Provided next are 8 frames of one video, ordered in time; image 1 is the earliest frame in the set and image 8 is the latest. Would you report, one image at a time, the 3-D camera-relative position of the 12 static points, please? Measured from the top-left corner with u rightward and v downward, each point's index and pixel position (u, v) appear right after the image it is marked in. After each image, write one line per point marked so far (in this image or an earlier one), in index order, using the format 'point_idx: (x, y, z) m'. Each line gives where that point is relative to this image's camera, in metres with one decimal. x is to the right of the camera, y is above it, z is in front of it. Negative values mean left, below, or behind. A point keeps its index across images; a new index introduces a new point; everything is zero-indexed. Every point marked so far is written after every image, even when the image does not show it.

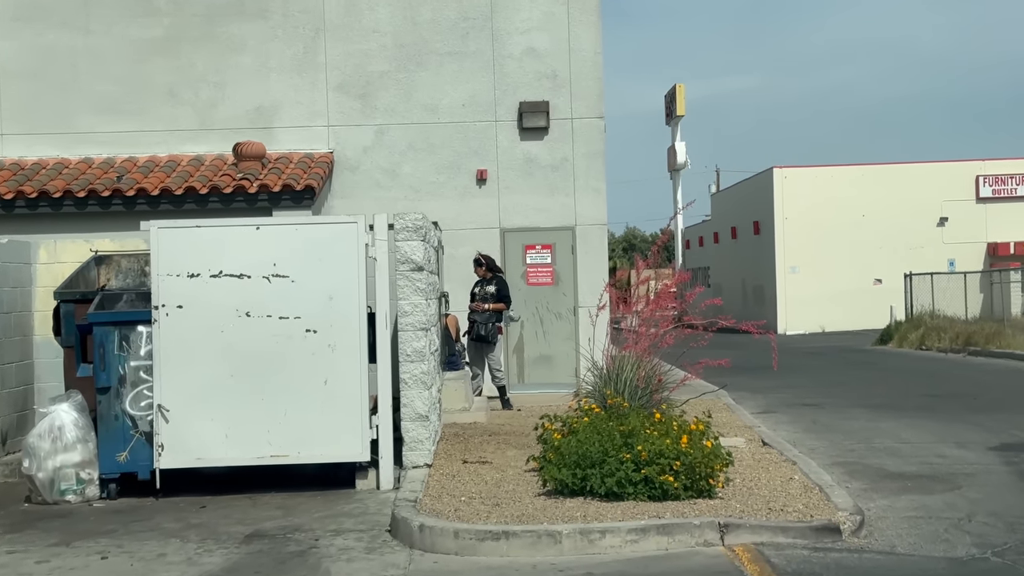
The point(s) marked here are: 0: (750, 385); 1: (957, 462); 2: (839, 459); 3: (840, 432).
0: (+3.0, -1.2, +17.5) m
1: (+2.8, -1.1, +8.8) m
2: (+2.2, -1.1, +9.1) m
3: (+2.6, -1.1, +10.9) m
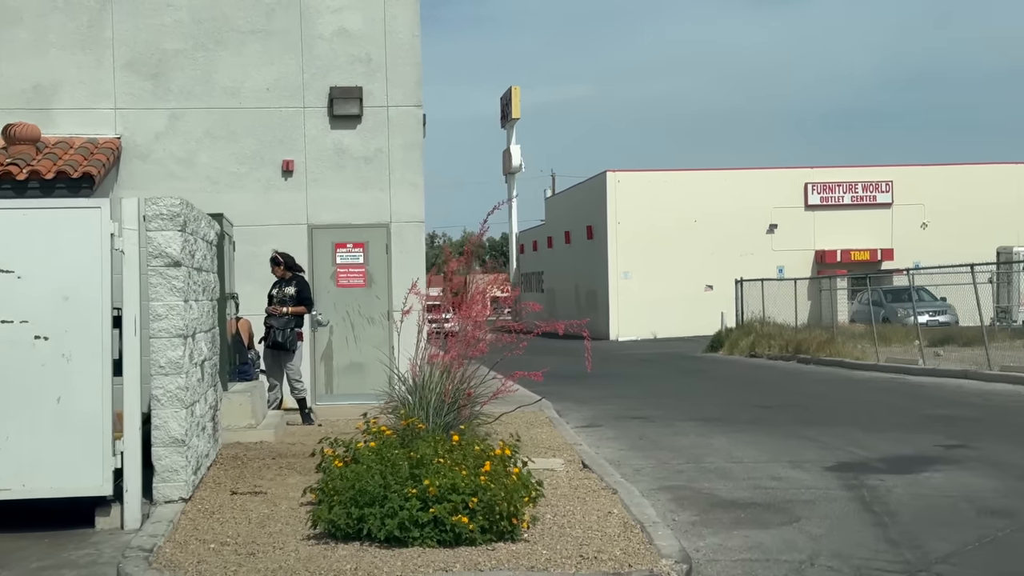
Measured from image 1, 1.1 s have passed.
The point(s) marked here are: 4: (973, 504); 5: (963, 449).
0: (+0.8, -1.3, +16.6) m
1: (+1.6, -1.1, +8.0) m
2: (+0.9, -1.2, +8.2) m
3: (+1.1, -1.2, +10.1) m
4: (+2.4, -1.1, +7.2) m
5: (+3.2, -1.2, +9.9) m
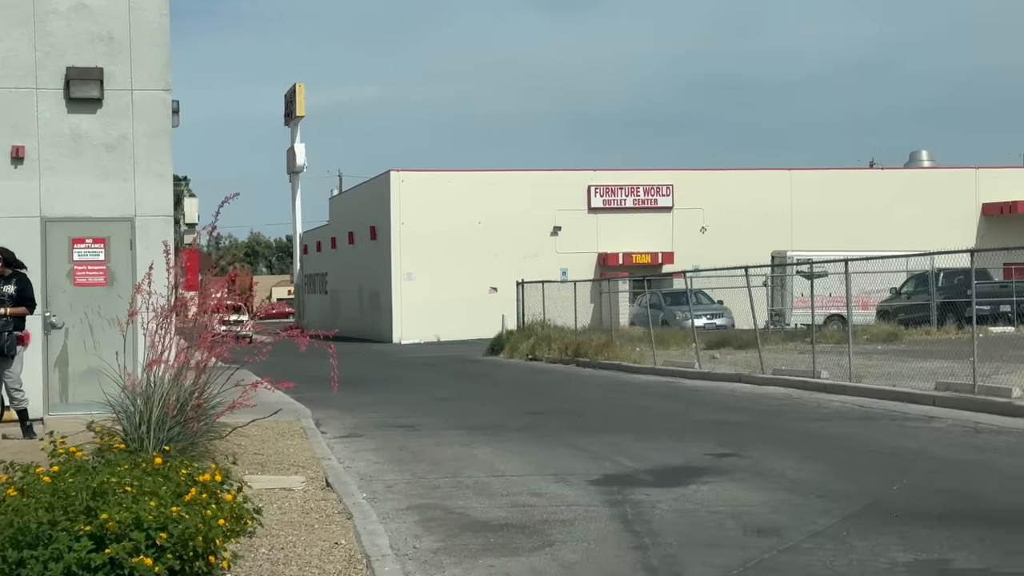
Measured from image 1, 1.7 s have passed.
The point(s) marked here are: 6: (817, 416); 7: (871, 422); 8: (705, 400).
0: (-1.9, -1.3, +15.8) m
1: (+0.2, -1.1, +7.4) m
2: (-0.5, -1.2, +7.5) m
3: (-0.6, -1.2, +9.4) m
4: (+1.1, -1.1, +6.8) m
5: (+1.5, -1.2, +9.5) m
6: (+2.8, -1.2, +12.7) m
7: (+3.1, -1.2, +11.8) m
8: (+2.1, -1.2, +14.7) m
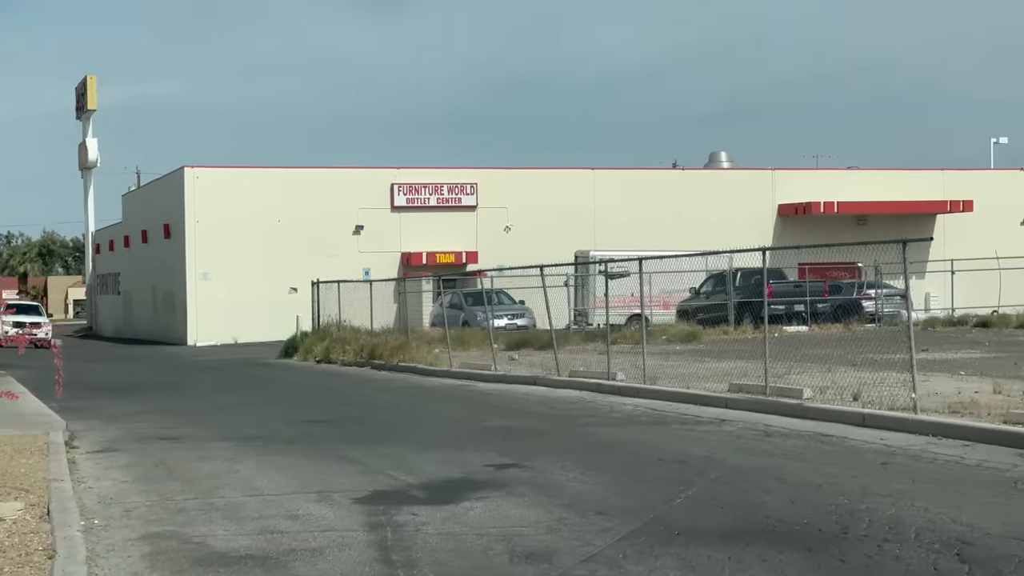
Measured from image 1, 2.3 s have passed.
0: (-4.2, -1.3, +14.7) m
1: (-1.0, -1.1, +6.6) m
2: (-1.7, -1.2, +6.7) m
3: (-2.0, -1.2, +8.5) m
4: (0.0, -1.1, +6.1) m
5: (0.0, -1.2, +8.9) m
6: (+0.8, -1.2, +12.2) m
7: (+1.2, -1.1, +11.4) m
8: (-0.2, -1.2, +14.2) m
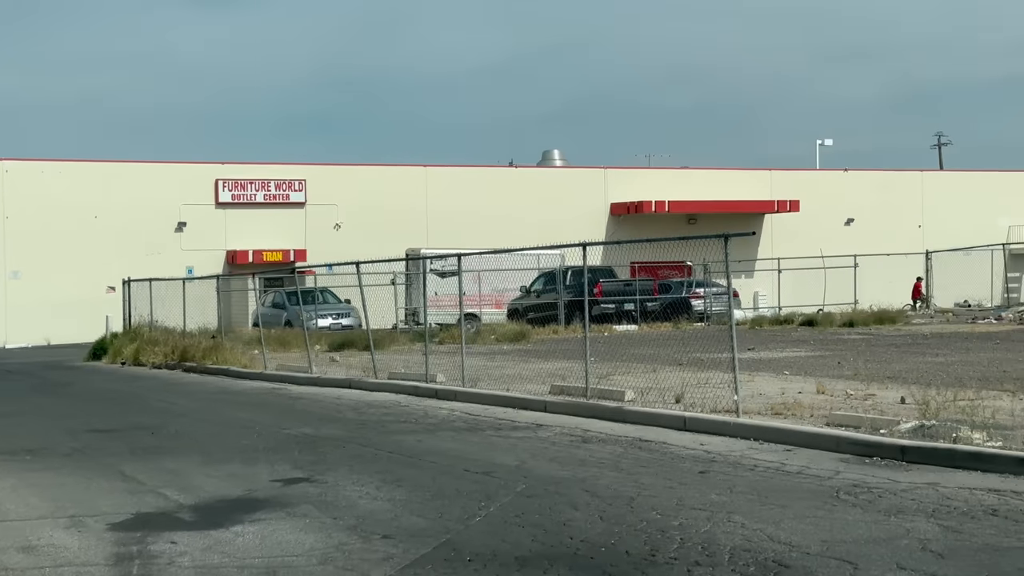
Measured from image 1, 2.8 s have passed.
0: (-6.1, -1.3, +13.3) m
1: (-1.9, -1.1, +5.7) m
2: (-2.7, -1.1, +5.7) m
3: (-3.2, -1.2, +7.4) m
4: (-0.9, -1.1, +5.3) m
5: (-1.2, -1.1, +8.1) m
6: (-0.8, -1.1, +11.5) m
7: (-0.3, -1.1, +10.7) m
8: (-2.0, -1.2, +13.3) m
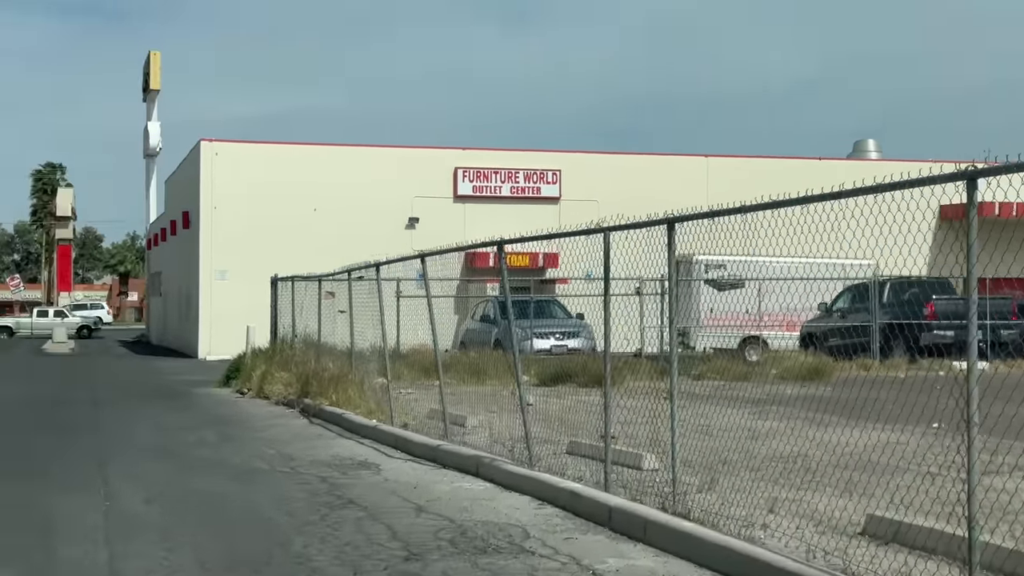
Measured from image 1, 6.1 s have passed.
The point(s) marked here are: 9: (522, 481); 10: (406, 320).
0: (-4.9, -1.1, +6.9) m
1: (-2.5, -1.0, -1.4) m
2: (-3.2, -1.0, -1.3) m
3: (-3.3, -1.0, +0.5) m
4: (-1.6, -1.0, -2.0) m
5: (-1.3, -1.1, +0.7) m
6: (-0.1, -1.1, +4.0) m
7: (+0.2, -1.1, +3.1) m
8: (-0.9, -1.1, +6.0) m
9: (0.0, -1.1, +7.8) m
10: (-1.2, -0.4, +15.5) m
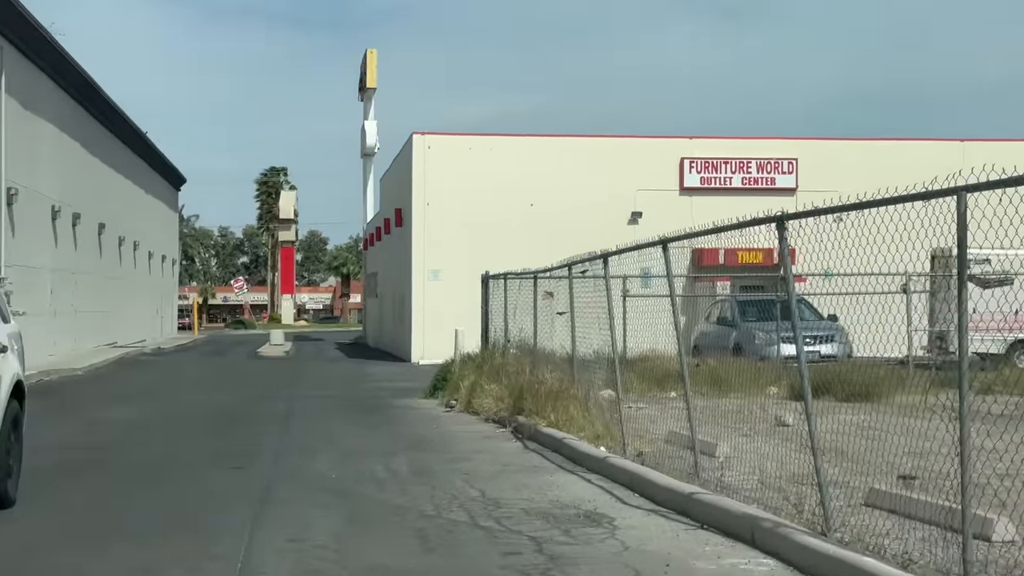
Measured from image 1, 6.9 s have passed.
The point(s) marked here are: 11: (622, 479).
0: (-3.8, -1.1, +5.2) m
1: (-2.7, -1.0, -3.4) m
2: (-3.4, -1.0, -3.2) m
3: (-3.3, -1.0, -1.3) m
4: (-1.9, -1.0, -4.1) m
5: (-1.2, -1.0, -1.5) m
6: (+0.5, -1.1, +1.5) m
7: (+0.6, -1.1, +0.7) m
8: (0.0, -1.1, +3.6) m
9: (+1.2, -1.1, +5.3) m
10: (+1.2, -0.4, +13.1) m
11: (+0.7, -1.2, +8.4) m
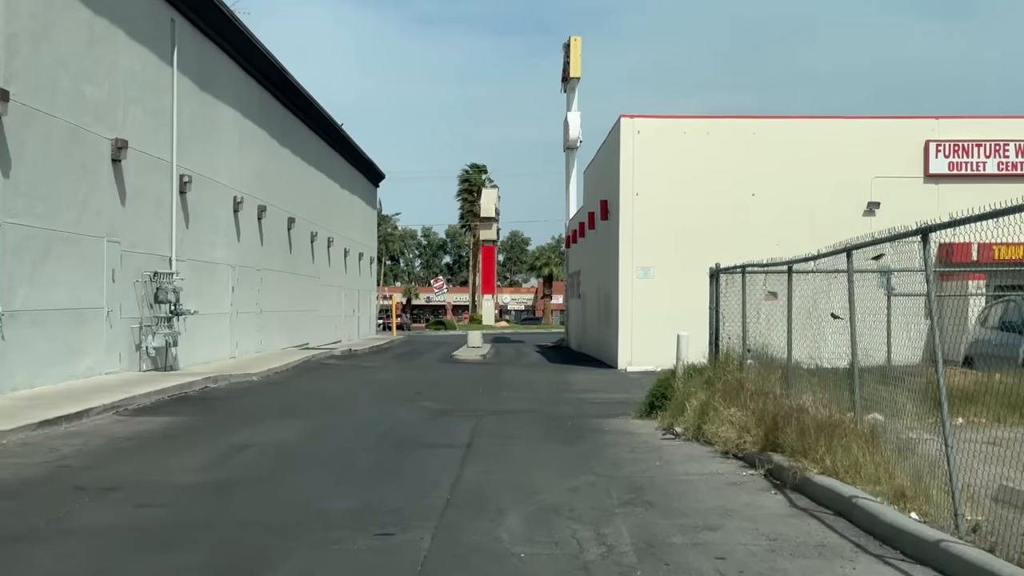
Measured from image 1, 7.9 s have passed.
0: (-3.2, -1.1, +2.7) m
1: (-3.3, -0.9, -6.0) m
2: (-4.0, -0.9, -5.7) m
3: (-3.6, -0.9, -3.9) m
4: (-2.6, -0.9, -6.8) m
5: (-1.5, -1.0, -4.3) m
6: (+0.6, -1.0, -1.6) m
7: (+0.6, -1.0, -2.5) m
8: (+0.4, -1.1, +0.6) m
9: (+1.8, -1.0, +2.1) m
10: (+3.0, -0.3, +9.8) m
11: (+1.8, -1.1, +5.2) m
